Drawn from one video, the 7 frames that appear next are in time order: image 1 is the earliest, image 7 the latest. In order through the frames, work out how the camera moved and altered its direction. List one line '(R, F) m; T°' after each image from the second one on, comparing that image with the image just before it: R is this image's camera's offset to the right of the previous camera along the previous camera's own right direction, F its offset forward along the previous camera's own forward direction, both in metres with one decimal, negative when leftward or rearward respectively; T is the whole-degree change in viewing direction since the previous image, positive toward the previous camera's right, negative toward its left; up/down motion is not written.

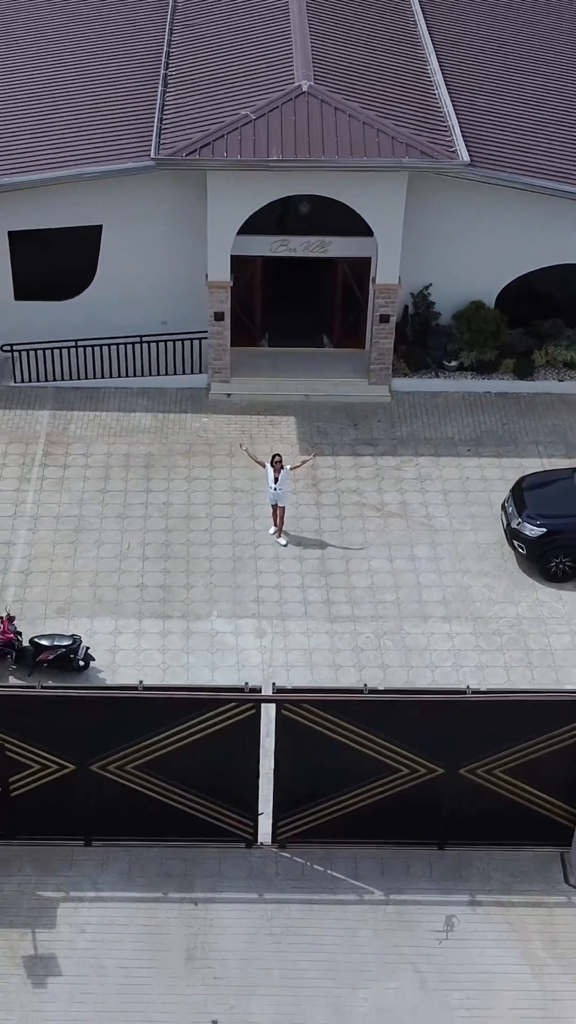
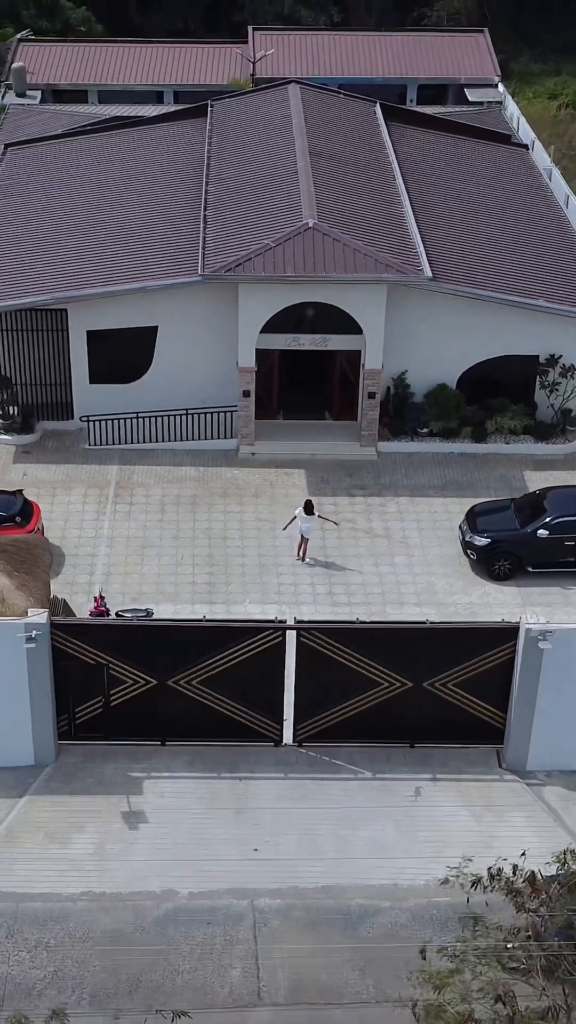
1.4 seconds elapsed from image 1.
(-0.2, -4.8) m; 0°
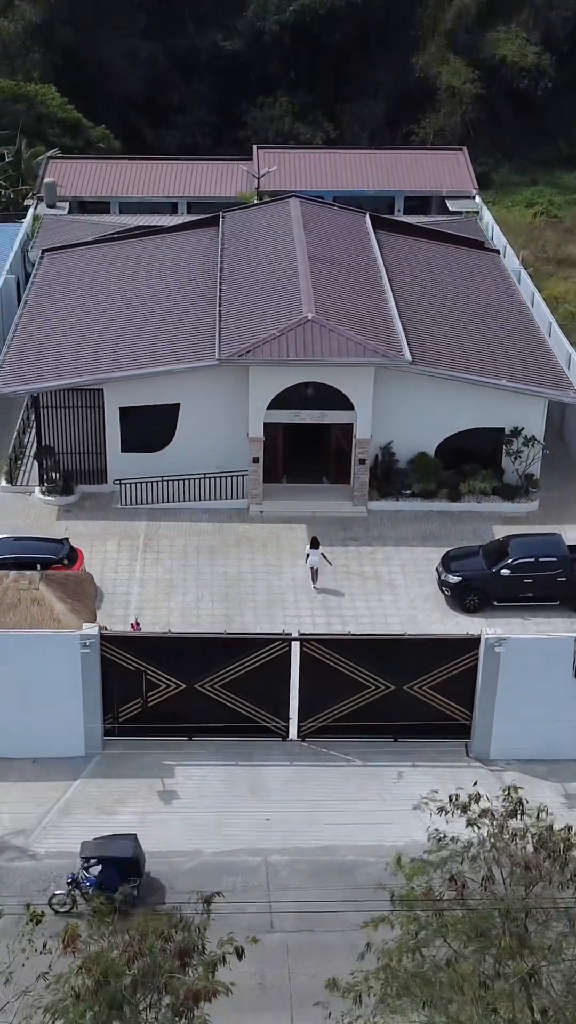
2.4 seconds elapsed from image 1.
(-0.1, -3.6) m; 0°
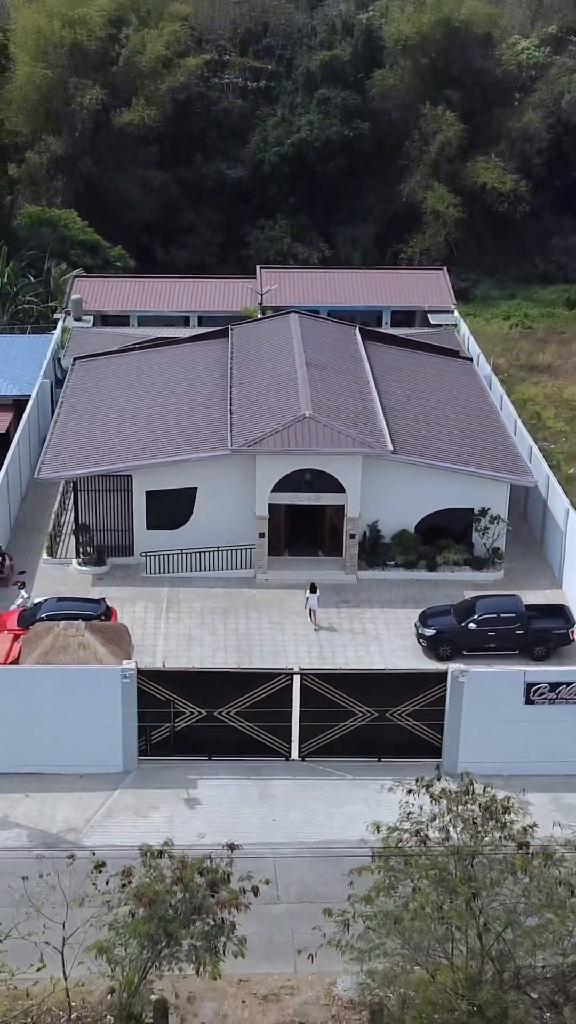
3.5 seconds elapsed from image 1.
(-0.1, -4.2) m; 0°
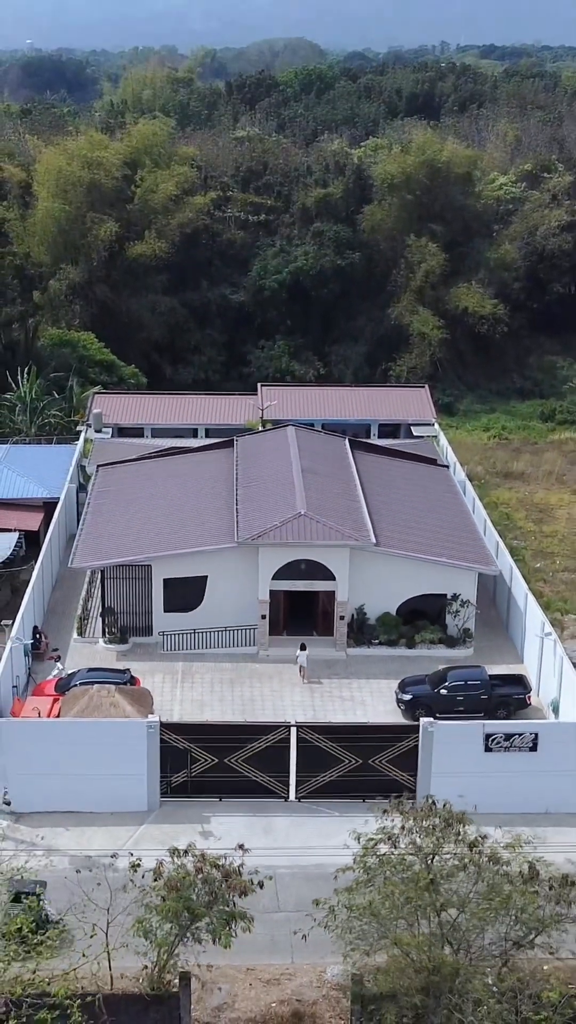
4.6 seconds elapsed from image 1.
(0.0, -4.6) m; 0°
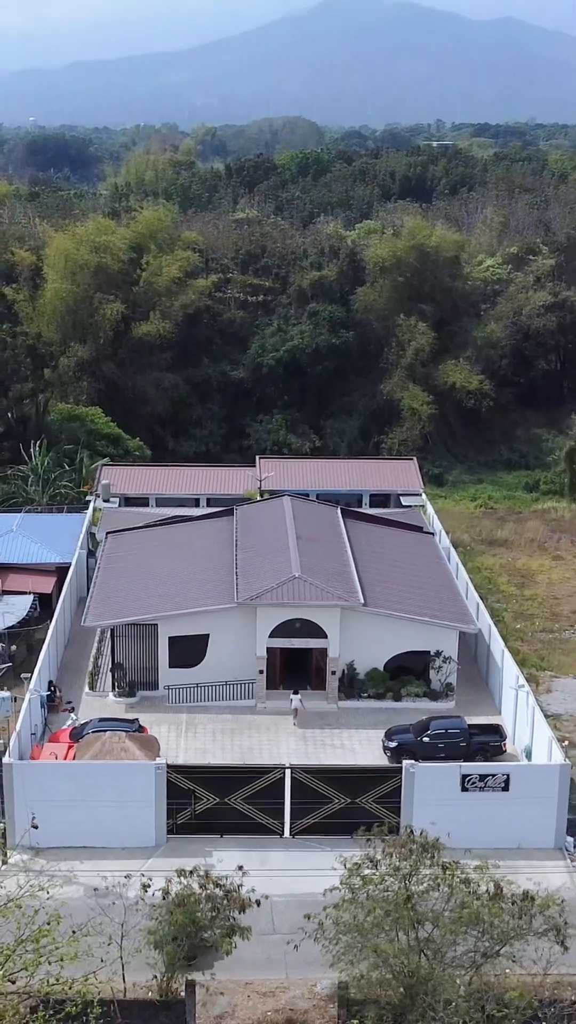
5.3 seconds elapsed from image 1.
(+0.1, -3.0) m; 0°
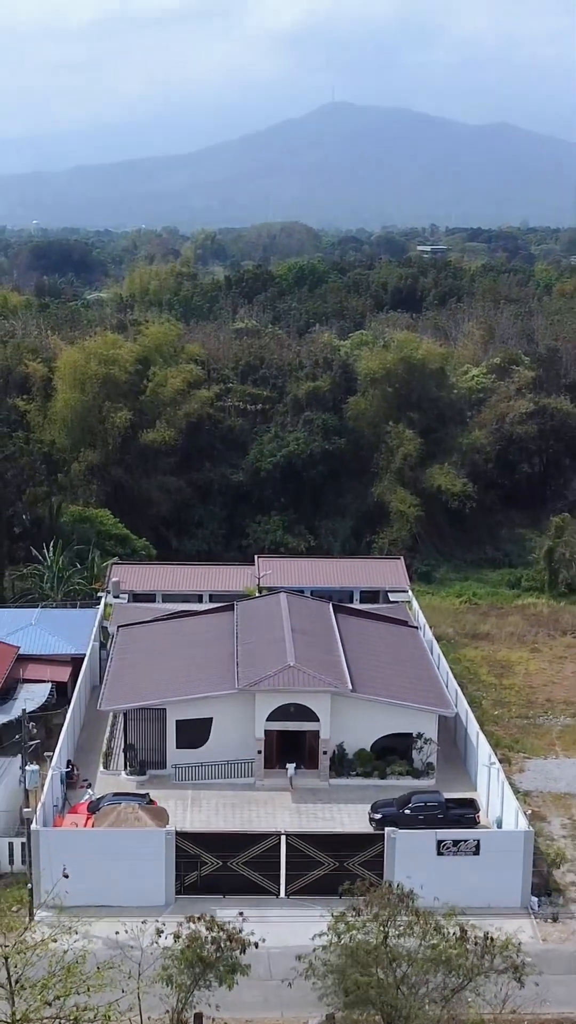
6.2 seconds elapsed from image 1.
(+0.1, -4.2) m; 0°
